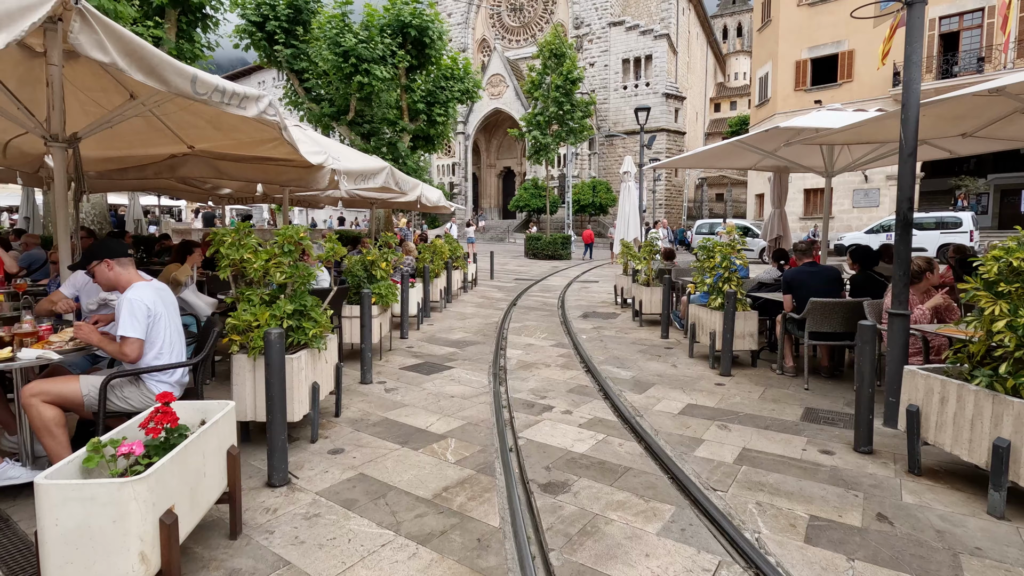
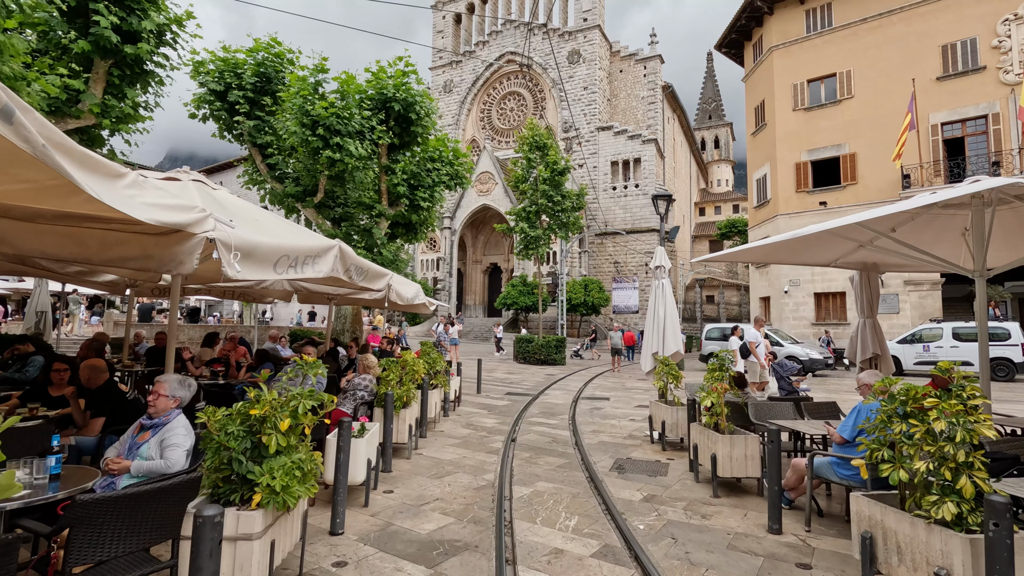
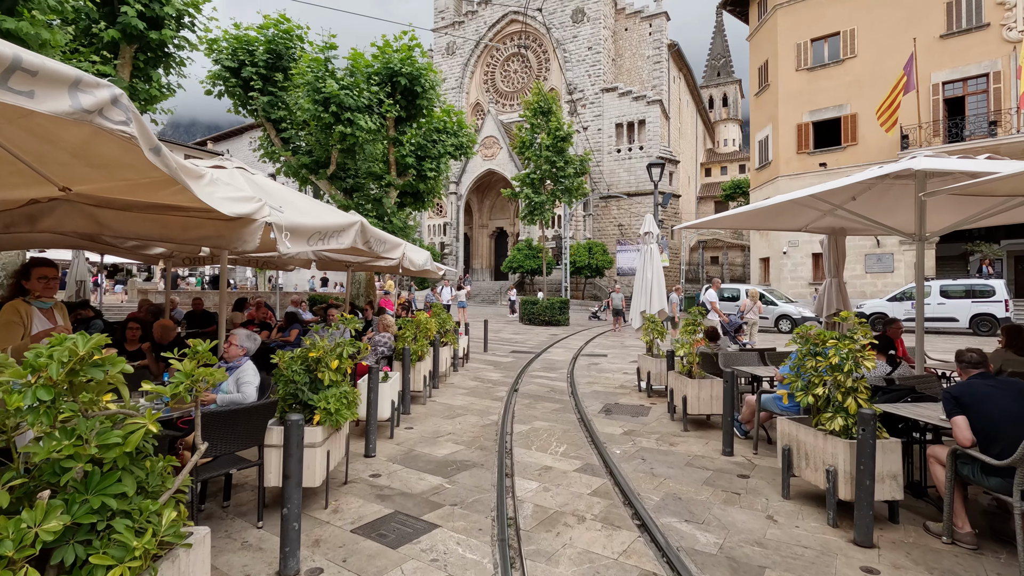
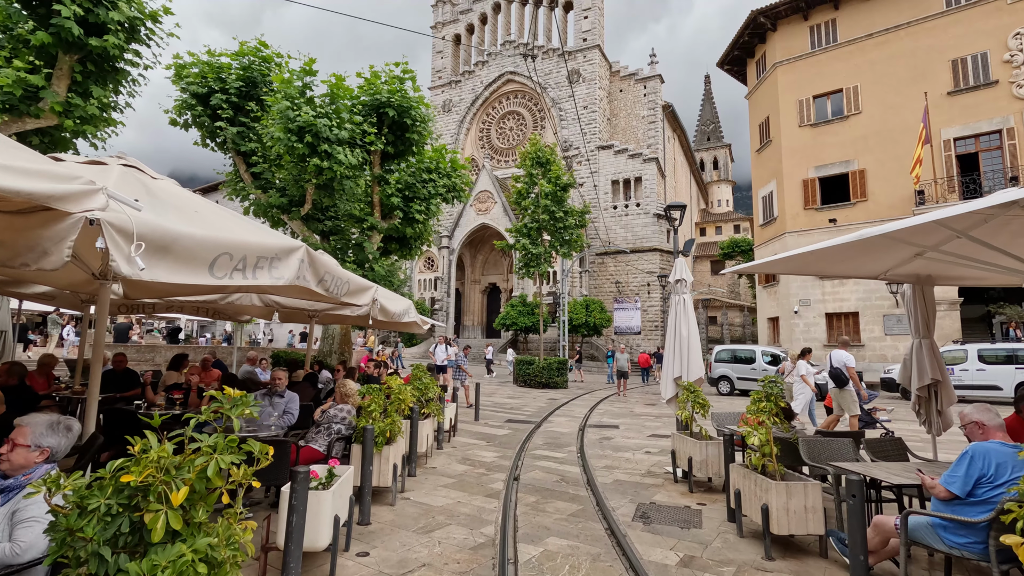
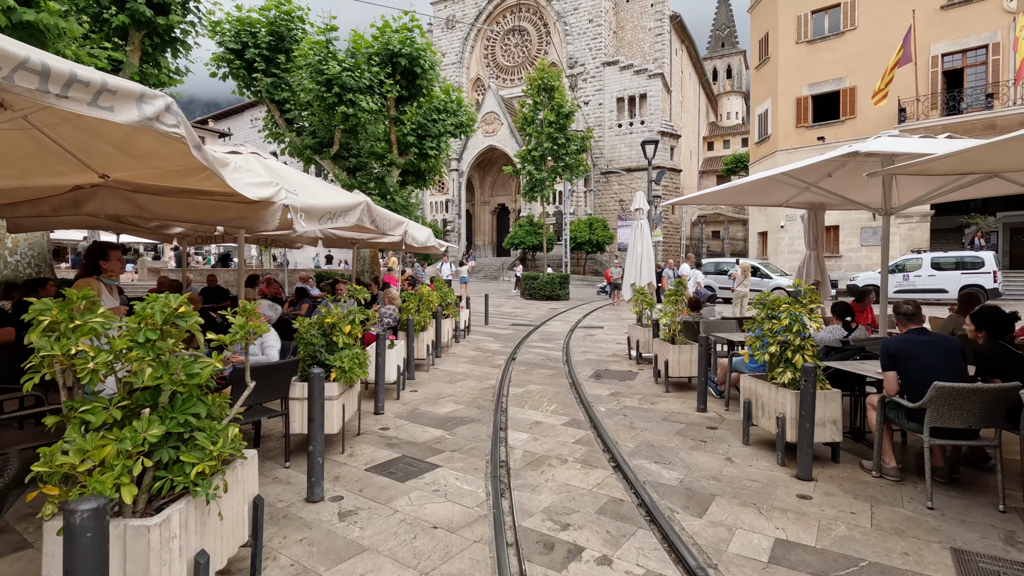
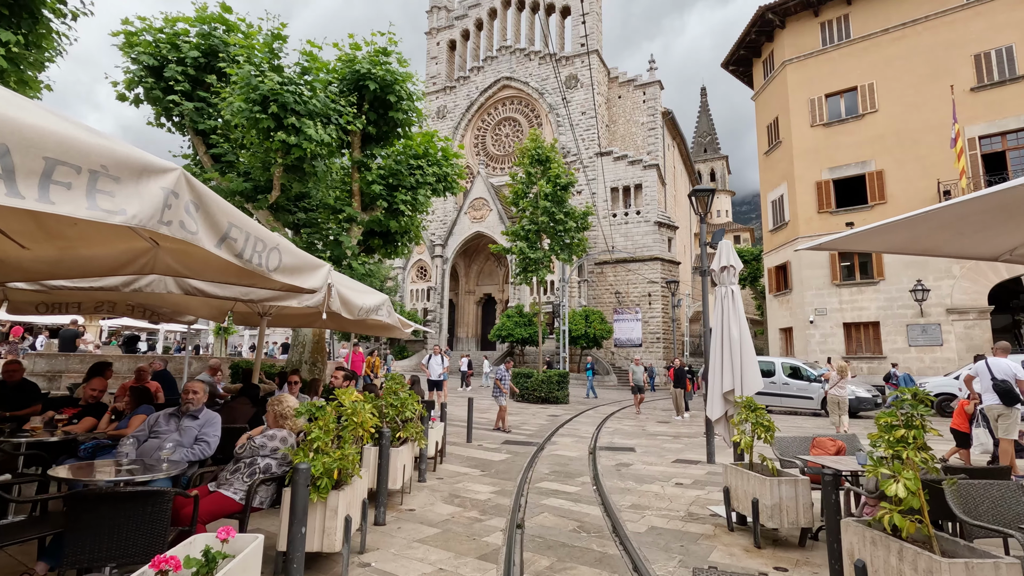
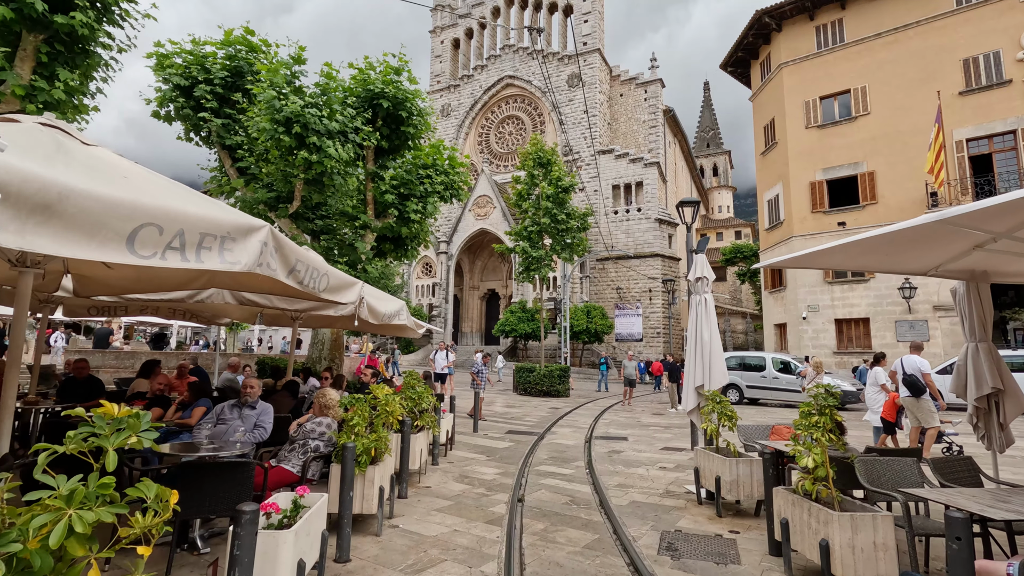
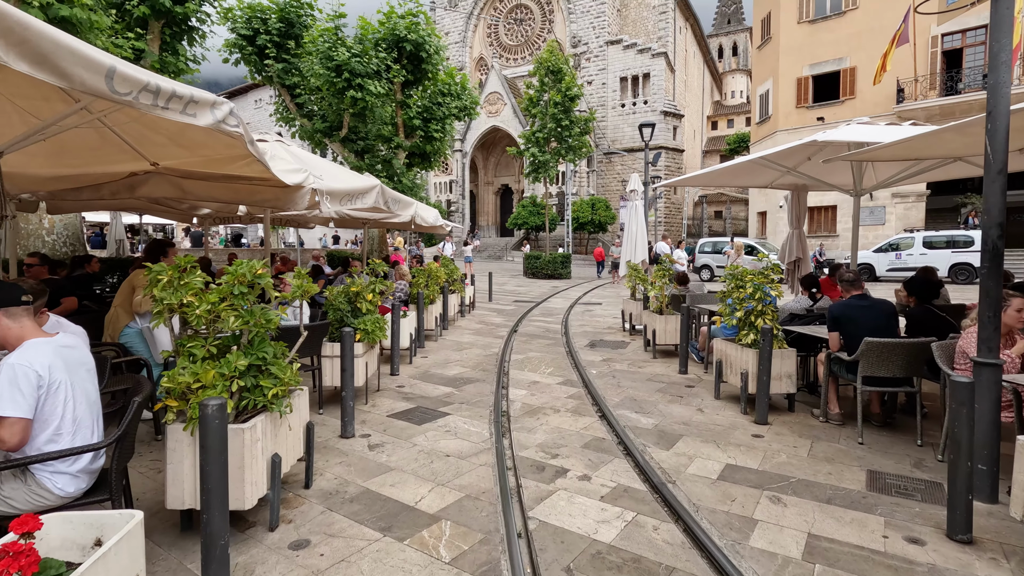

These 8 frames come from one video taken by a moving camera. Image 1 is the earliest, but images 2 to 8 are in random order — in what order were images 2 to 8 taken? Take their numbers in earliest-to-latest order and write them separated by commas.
8, 5, 3, 2, 4, 7, 6
